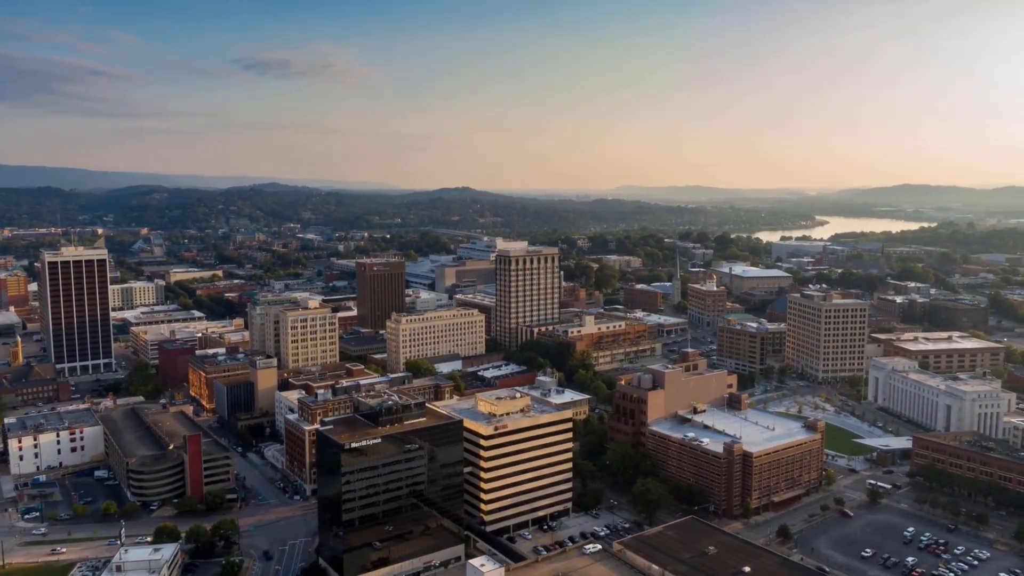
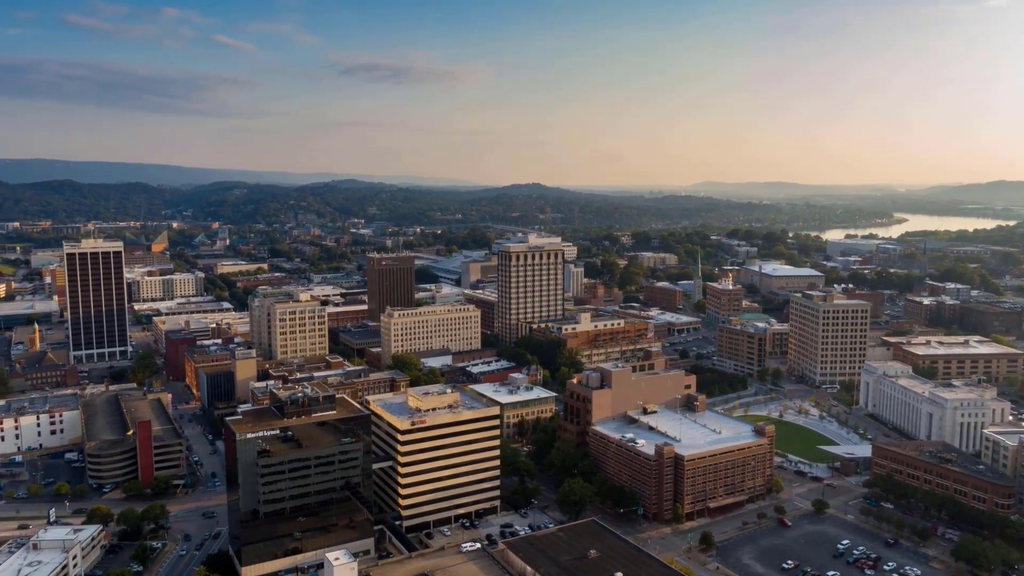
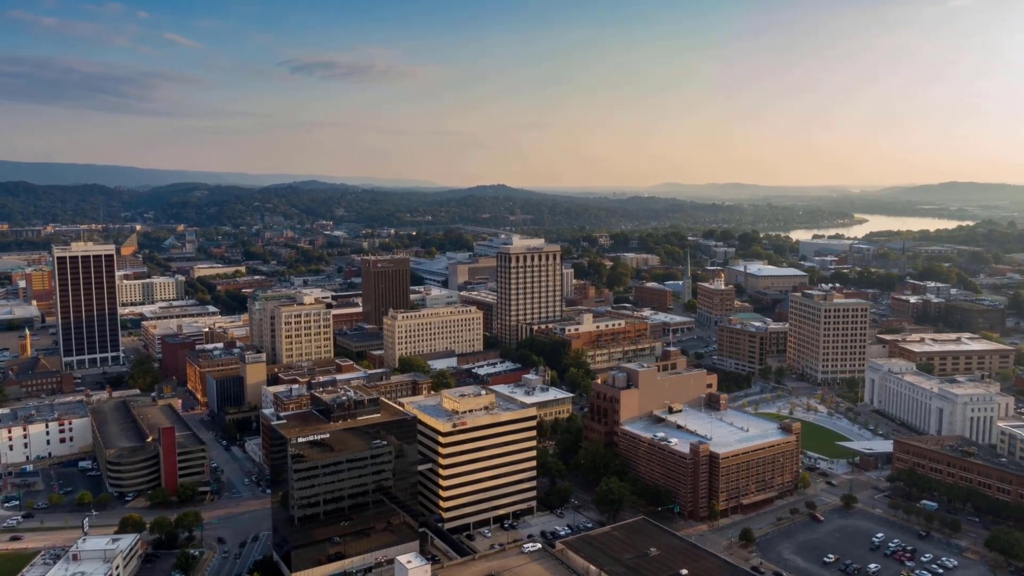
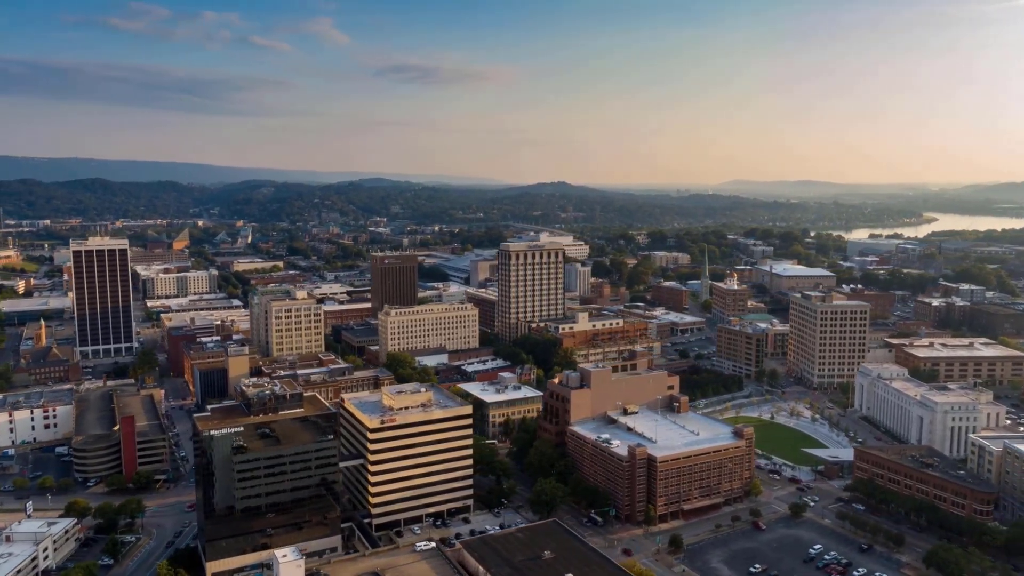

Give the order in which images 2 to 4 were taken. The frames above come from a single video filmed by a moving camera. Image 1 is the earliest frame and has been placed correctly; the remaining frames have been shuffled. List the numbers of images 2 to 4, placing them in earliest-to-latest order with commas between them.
3, 2, 4
